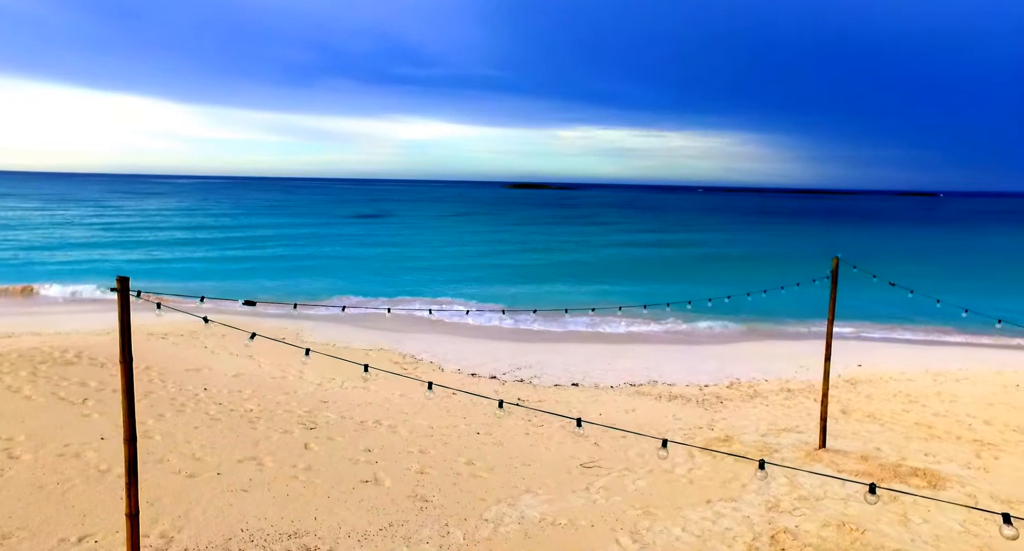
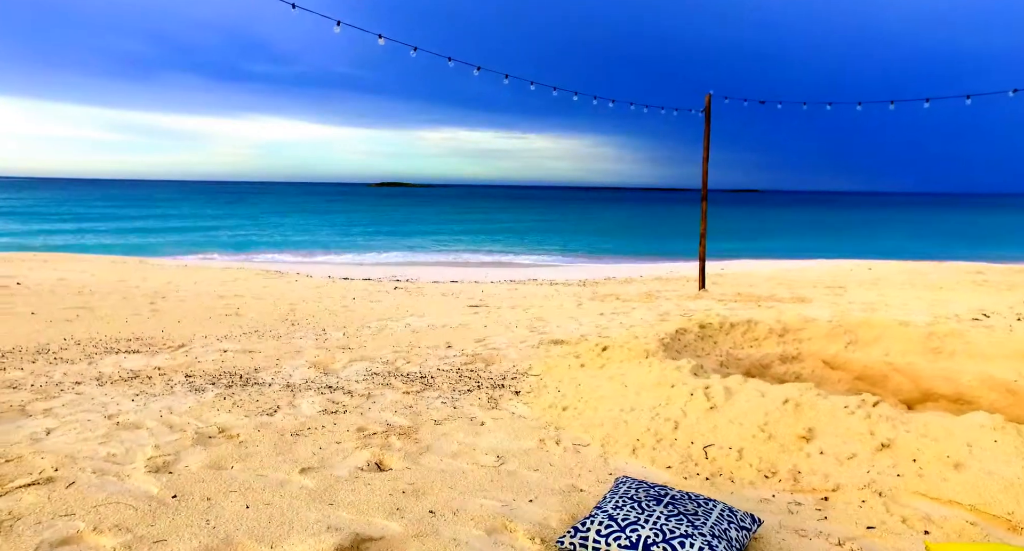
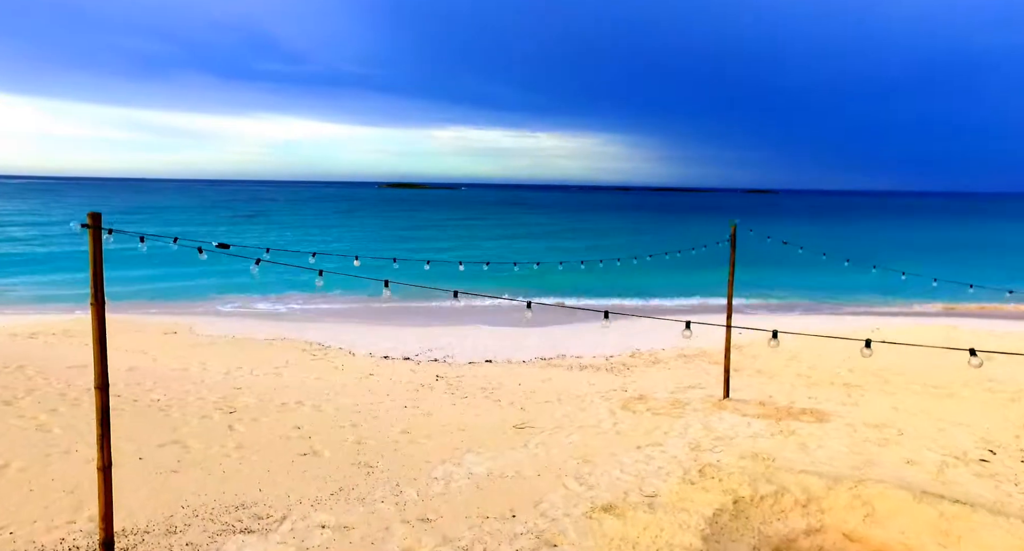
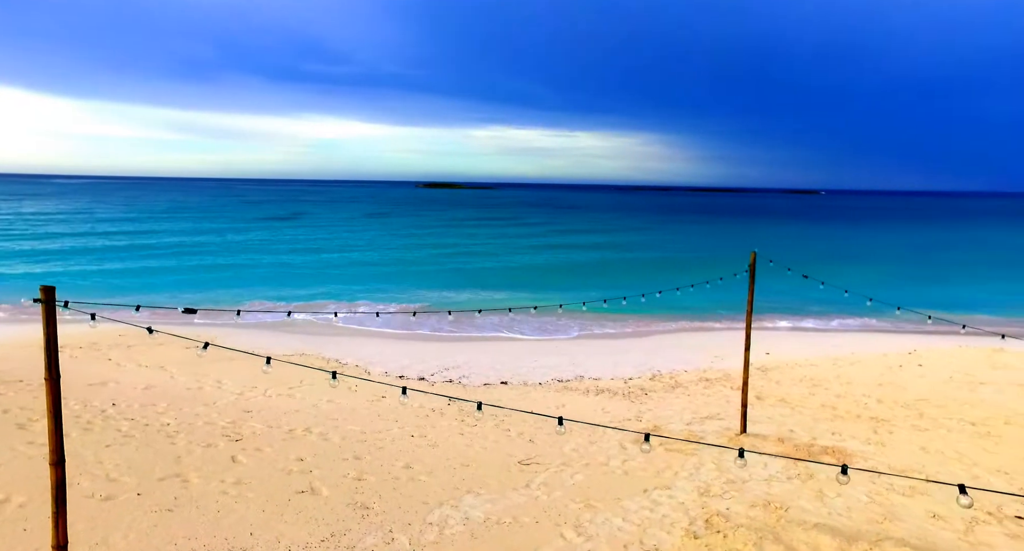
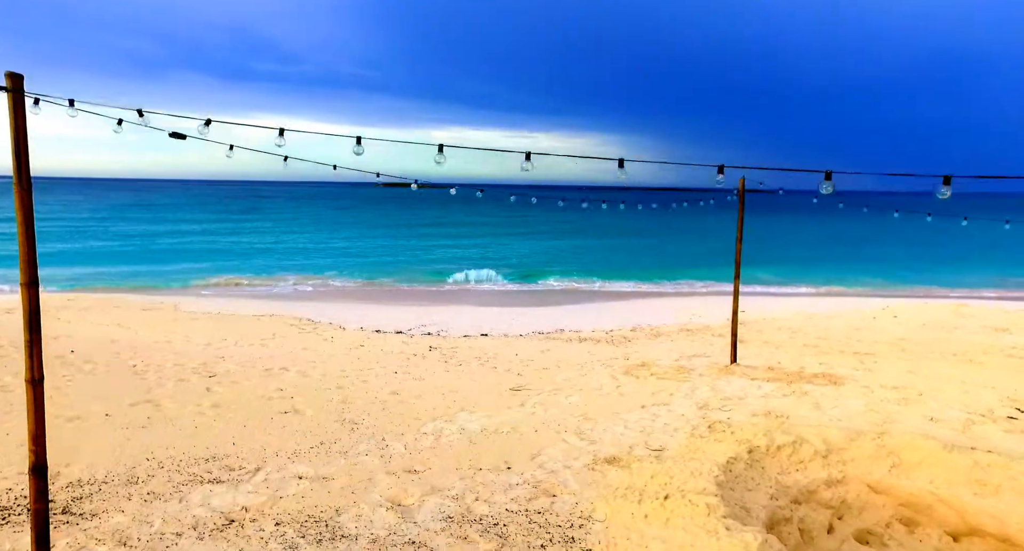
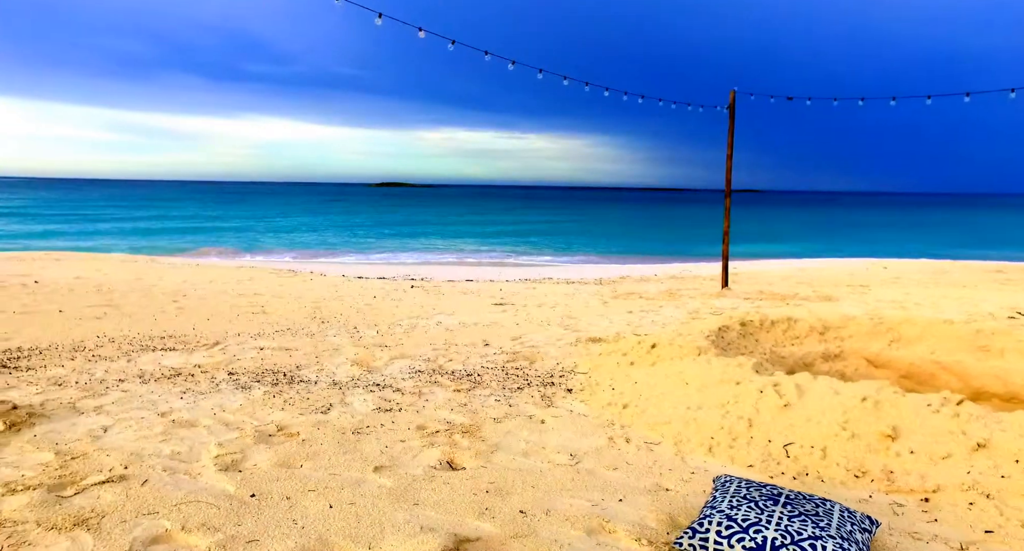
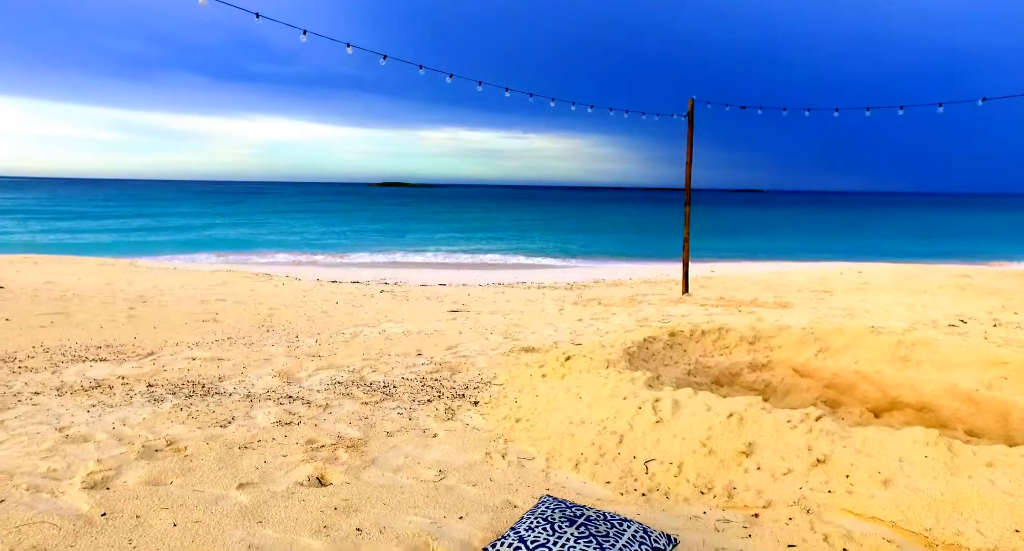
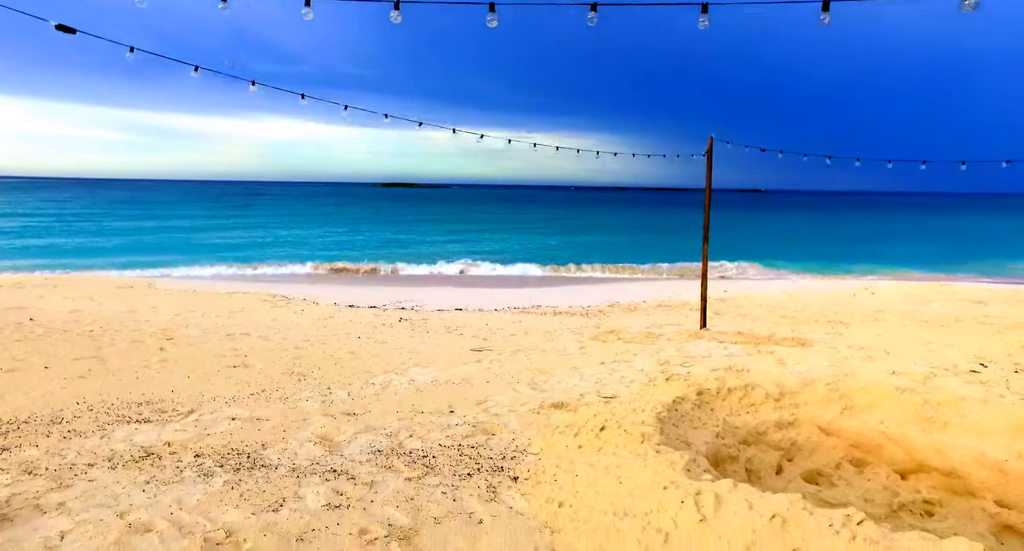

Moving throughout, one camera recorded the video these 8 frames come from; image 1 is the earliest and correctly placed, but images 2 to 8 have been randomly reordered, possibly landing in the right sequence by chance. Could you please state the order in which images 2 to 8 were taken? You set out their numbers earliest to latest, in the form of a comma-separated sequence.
4, 3, 5, 8, 7, 2, 6
